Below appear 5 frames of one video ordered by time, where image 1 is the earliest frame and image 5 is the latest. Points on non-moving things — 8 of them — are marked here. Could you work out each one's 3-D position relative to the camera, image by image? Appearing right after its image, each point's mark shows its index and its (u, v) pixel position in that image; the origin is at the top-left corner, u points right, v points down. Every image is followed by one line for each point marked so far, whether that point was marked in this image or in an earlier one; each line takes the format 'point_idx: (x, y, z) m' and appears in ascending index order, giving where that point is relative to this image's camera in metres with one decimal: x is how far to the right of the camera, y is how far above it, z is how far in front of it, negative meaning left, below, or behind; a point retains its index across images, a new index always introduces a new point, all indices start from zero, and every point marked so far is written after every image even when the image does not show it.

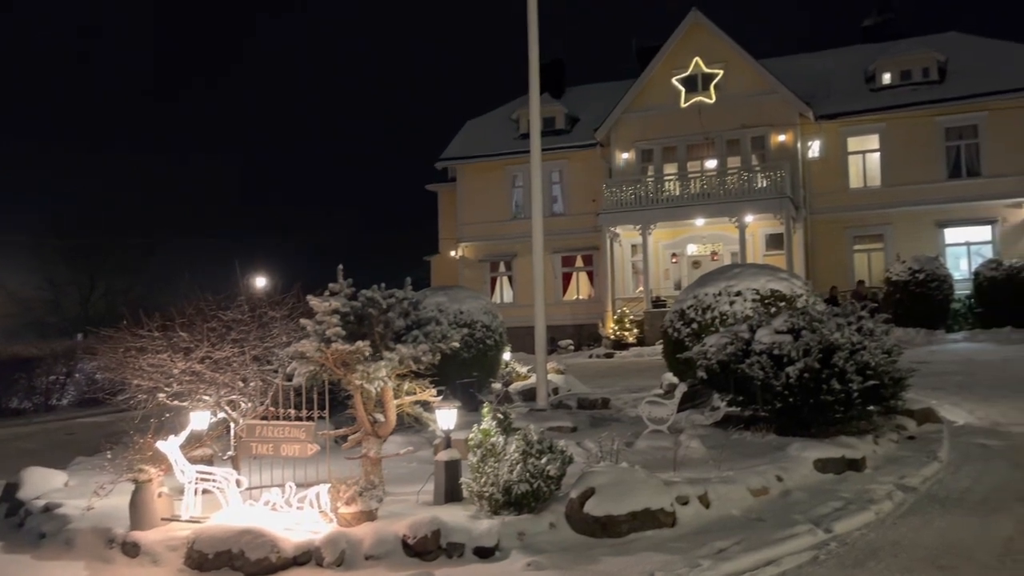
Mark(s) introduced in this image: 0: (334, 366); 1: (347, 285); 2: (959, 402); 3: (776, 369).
0: (-1.6, -0.7, +7.3) m
1: (-1.5, 0.0, +7.6) m
2: (+6.8, -1.7, +12.8) m
3: (+3.2, -1.0, +10.2) m
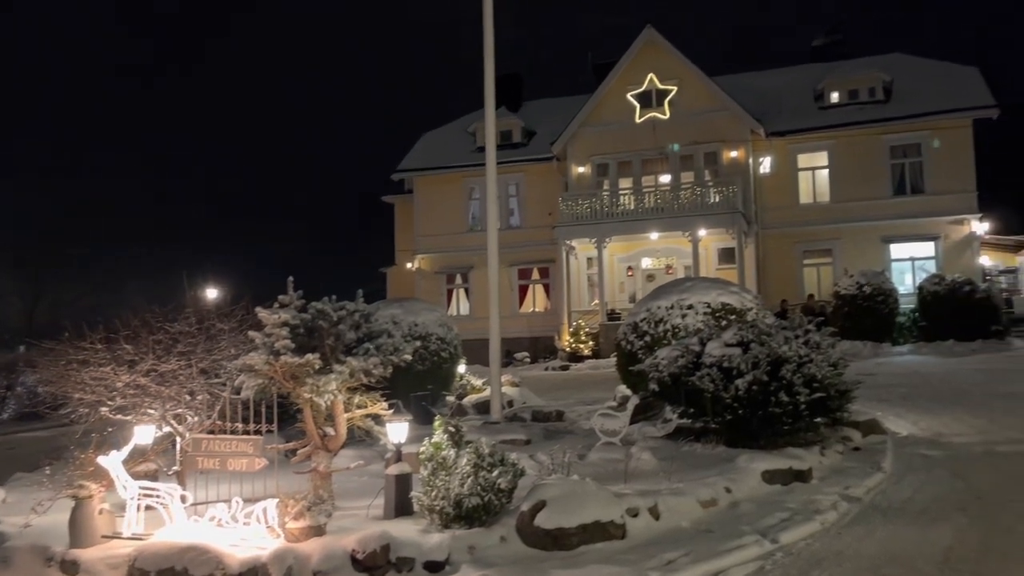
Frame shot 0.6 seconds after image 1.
0: (-2.0, -0.8, +7.2) m
1: (-1.9, -0.1, +7.5) m
2: (+6.1, -2.0, +13.1) m
3: (+2.6, -1.2, +10.4) m
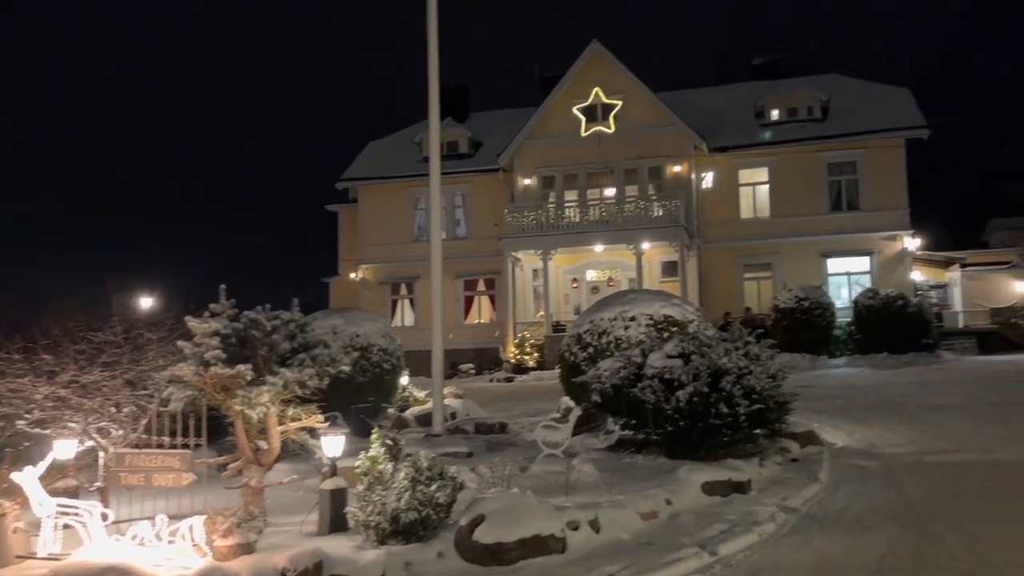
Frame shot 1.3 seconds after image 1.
0: (-2.5, -0.9, +6.9) m
1: (-2.5, -0.2, +7.3) m
2: (+5.2, -2.2, +13.3) m
3: (+1.9, -1.3, +10.4) m
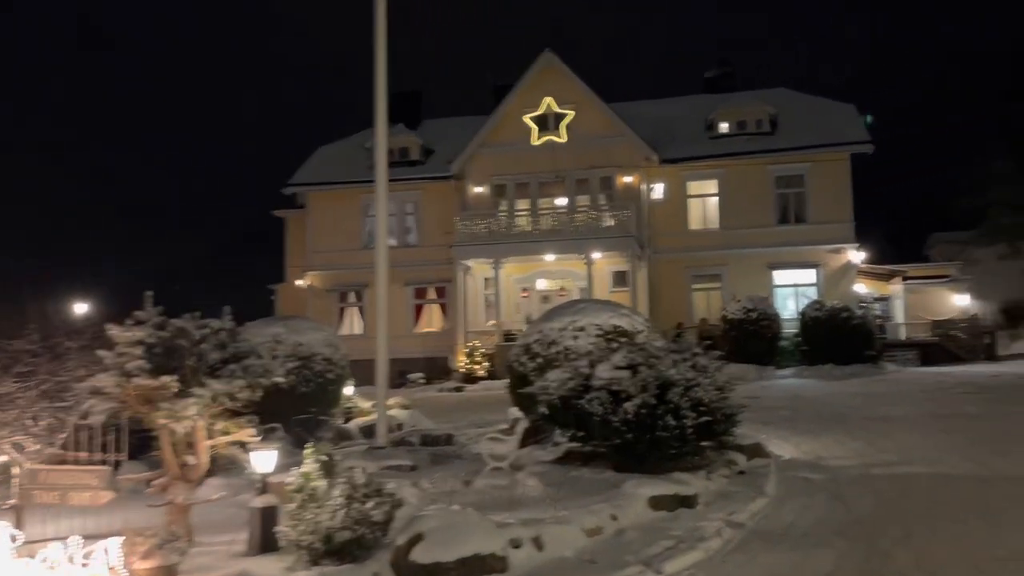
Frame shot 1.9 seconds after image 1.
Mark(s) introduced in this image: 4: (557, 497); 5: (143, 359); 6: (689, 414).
0: (-2.9, -0.9, +6.6) m
1: (-2.9, -0.2, +6.9) m
2: (+4.3, -2.4, +13.3) m
3: (+1.2, -1.4, +10.2) m
4: (+0.5, -2.2, +8.7) m
5: (-2.9, -0.6, +6.6) m
6: (+2.1, -1.5, +10.0) m
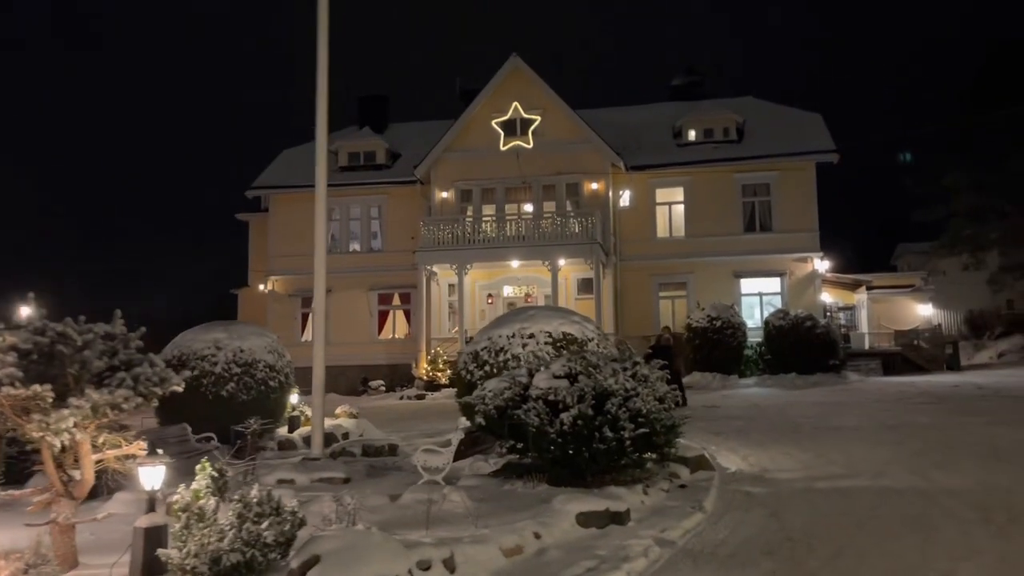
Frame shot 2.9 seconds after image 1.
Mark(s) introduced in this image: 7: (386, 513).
0: (-3.6, -0.9, +6.1) m
1: (-3.6, -0.2, +6.4) m
2: (+3.5, -2.5, +13.0) m
3: (+0.5, -1.5, +9.9) m
4: (-0.3, -2.2, +8.3) m
5: (-3.6, -0.6, +6.1) m
6: (+1.3, -1.6, +9.6) m
7: (-1.3, -2.2, +8.4) m
